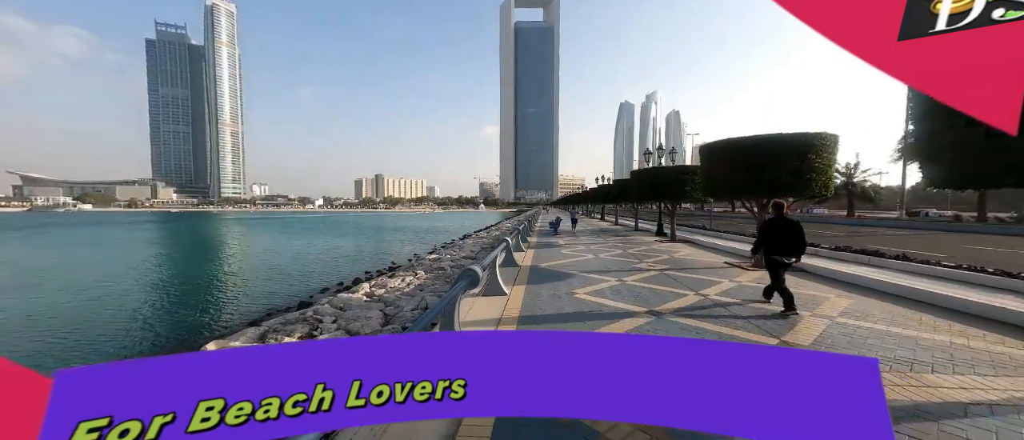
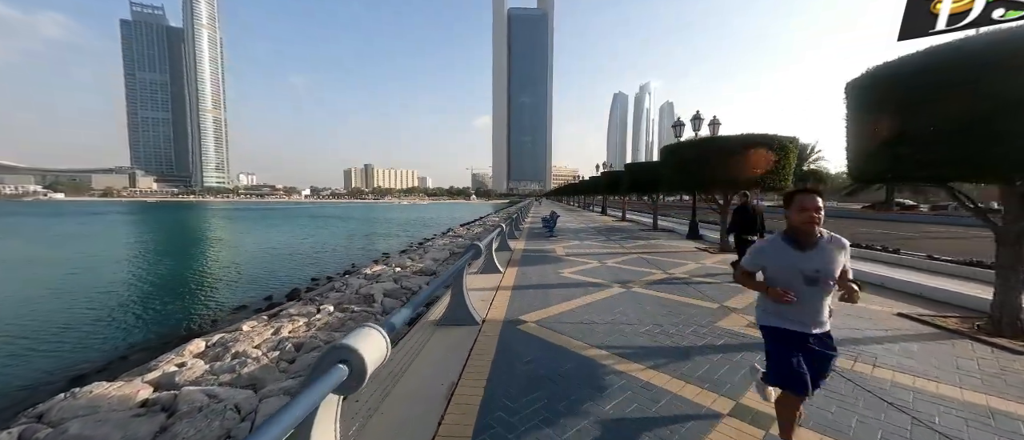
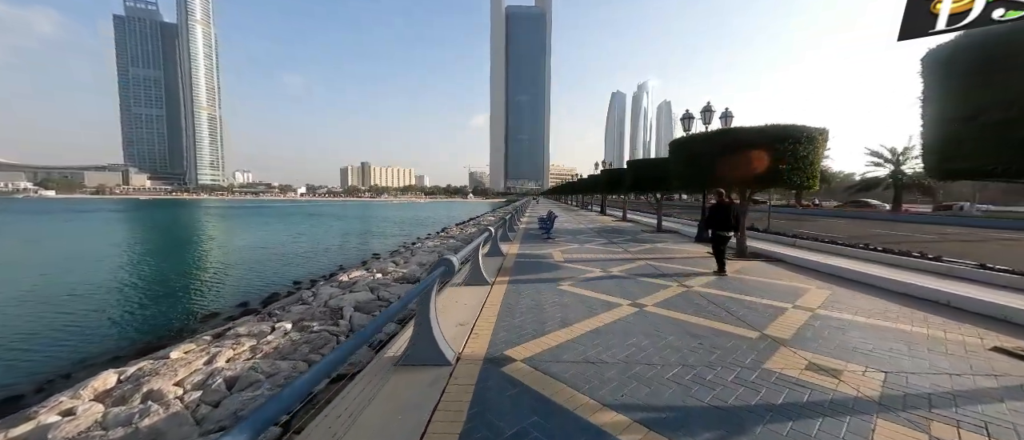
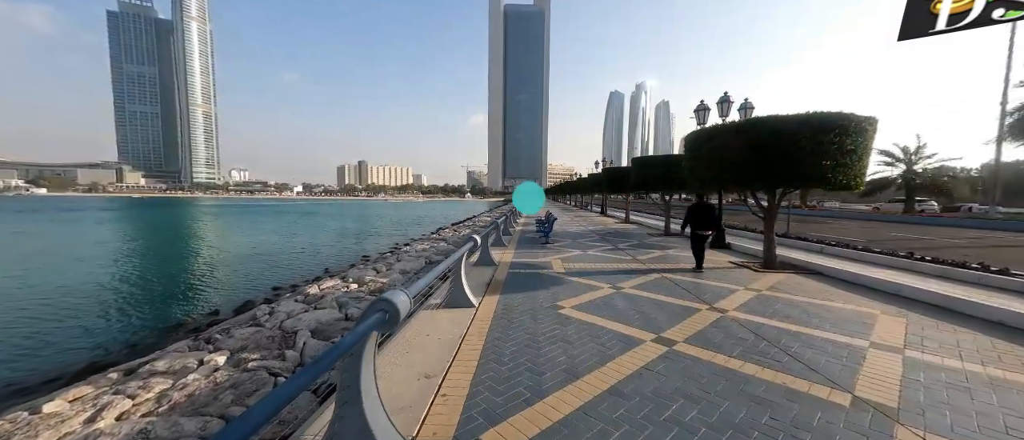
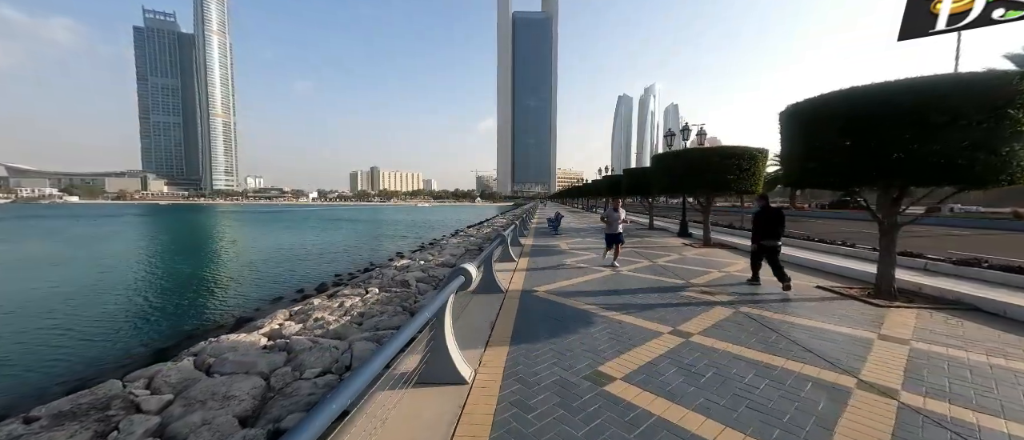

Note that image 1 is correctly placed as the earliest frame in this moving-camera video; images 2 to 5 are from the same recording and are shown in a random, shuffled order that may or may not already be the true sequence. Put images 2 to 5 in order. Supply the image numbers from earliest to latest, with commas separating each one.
5, 2, 3, 4
